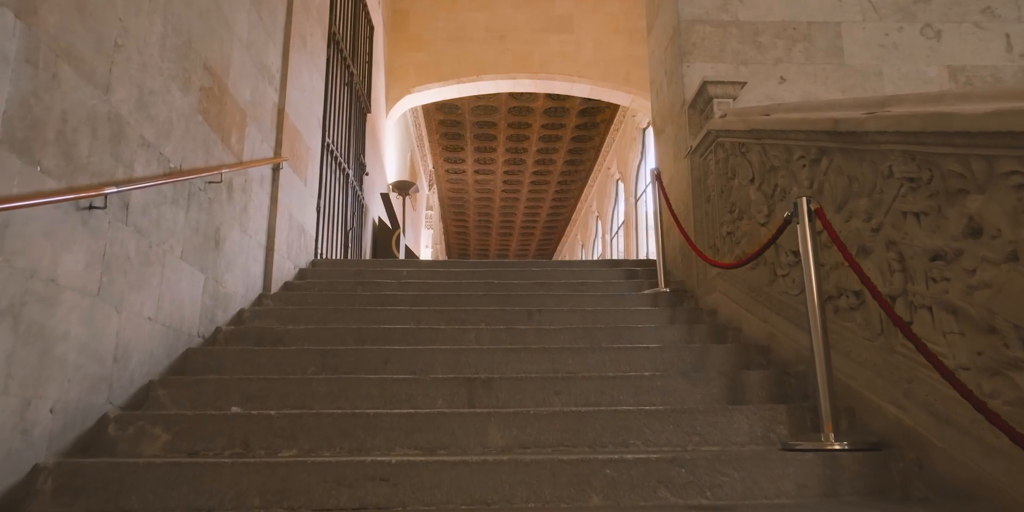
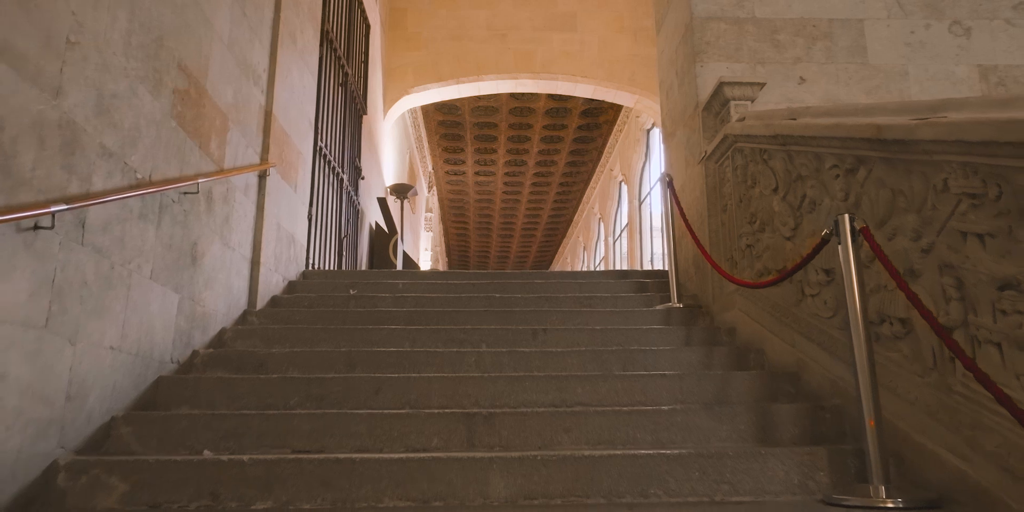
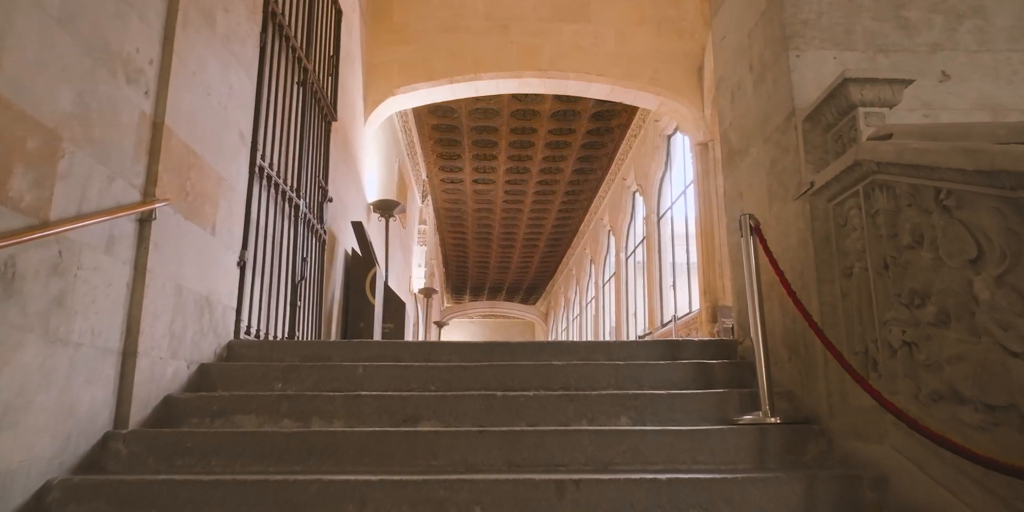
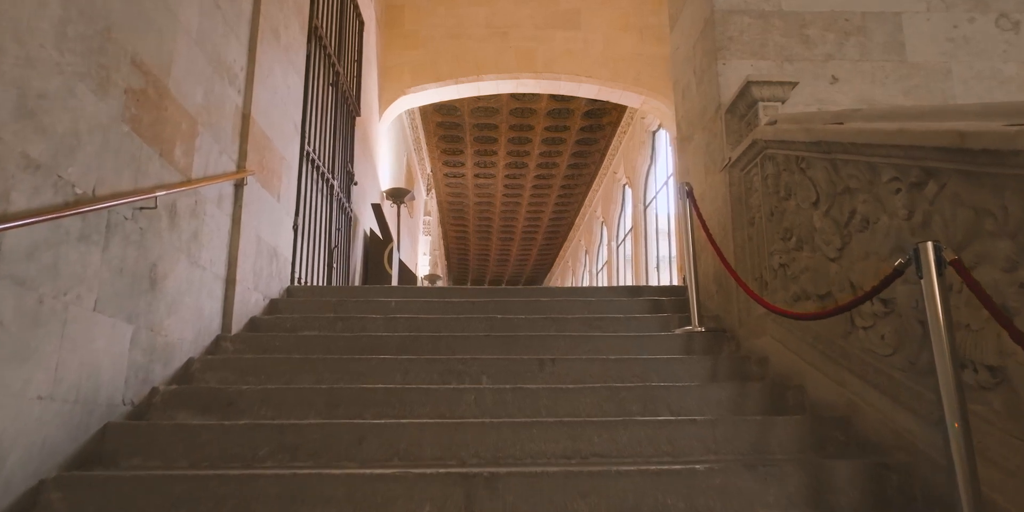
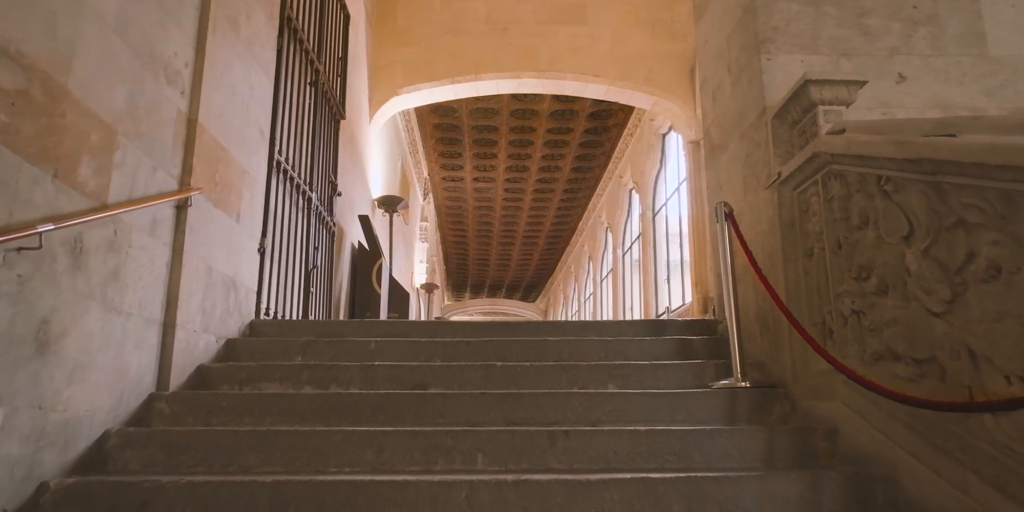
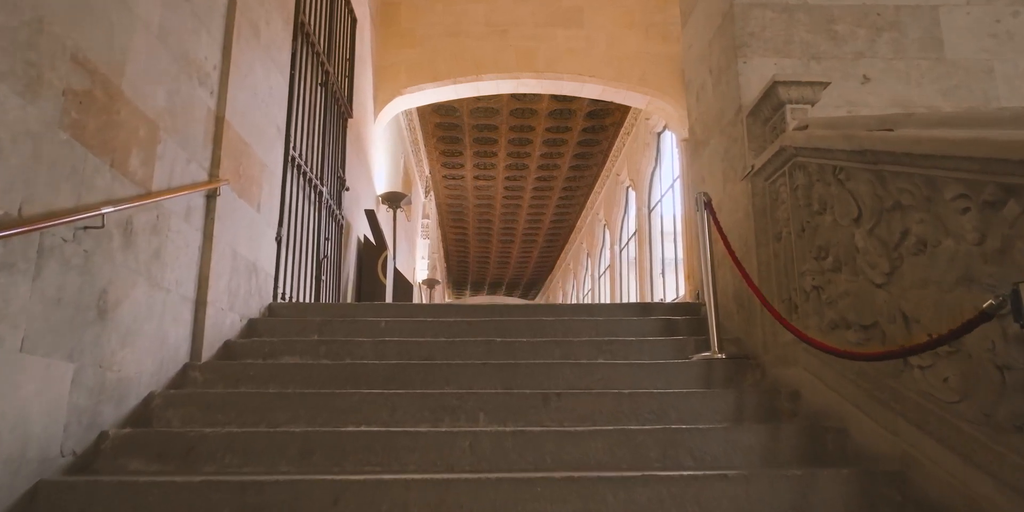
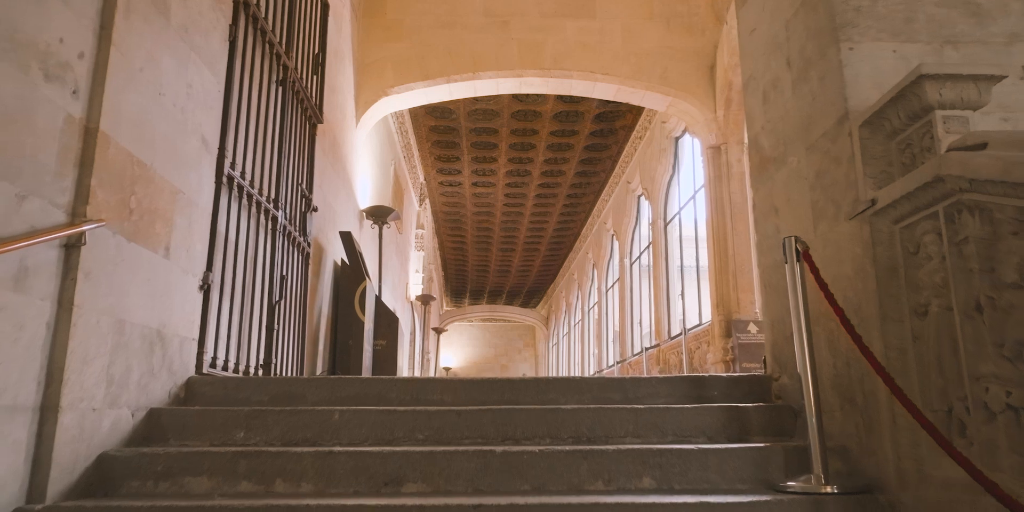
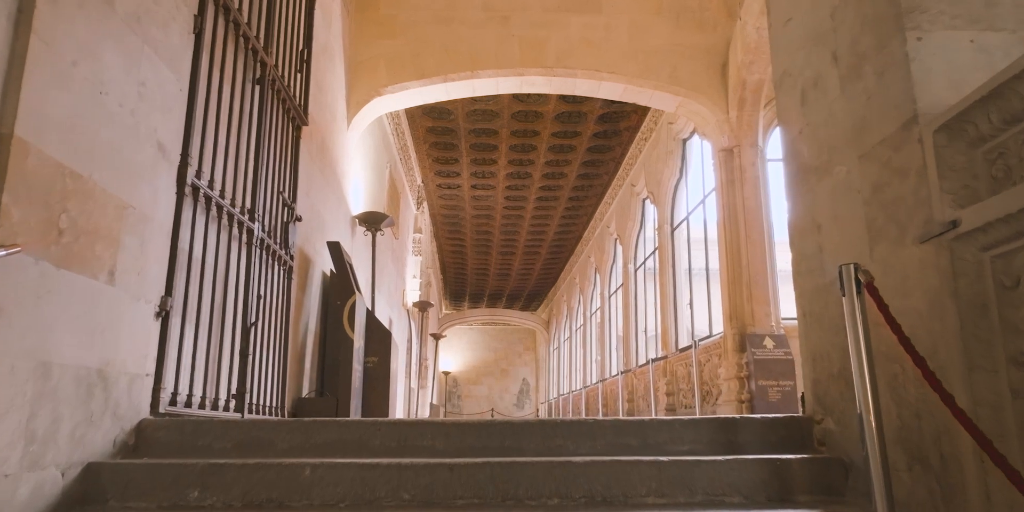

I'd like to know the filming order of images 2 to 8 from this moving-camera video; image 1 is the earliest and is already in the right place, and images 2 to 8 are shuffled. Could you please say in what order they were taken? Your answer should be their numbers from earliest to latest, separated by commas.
2, 4, 6, 5, 3, 7, 8
